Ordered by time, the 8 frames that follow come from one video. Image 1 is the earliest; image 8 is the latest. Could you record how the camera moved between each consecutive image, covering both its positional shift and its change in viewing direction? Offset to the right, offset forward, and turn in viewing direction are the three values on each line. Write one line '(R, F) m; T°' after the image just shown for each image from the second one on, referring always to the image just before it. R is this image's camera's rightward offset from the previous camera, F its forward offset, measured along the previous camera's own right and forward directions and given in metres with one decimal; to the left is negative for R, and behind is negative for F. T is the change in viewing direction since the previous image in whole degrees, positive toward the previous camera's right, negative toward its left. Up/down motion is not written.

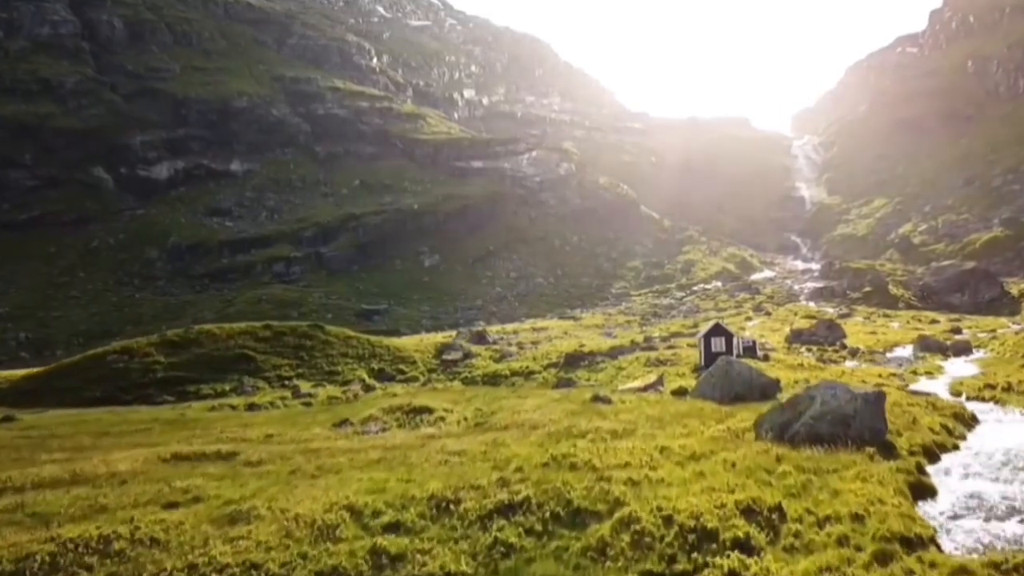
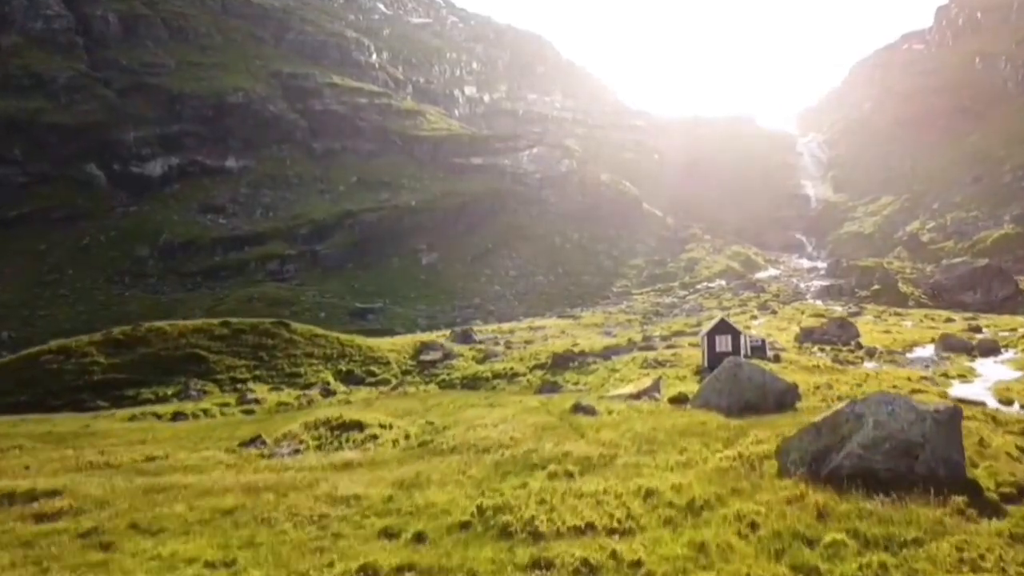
(+1.1, +4.8) m; 0°
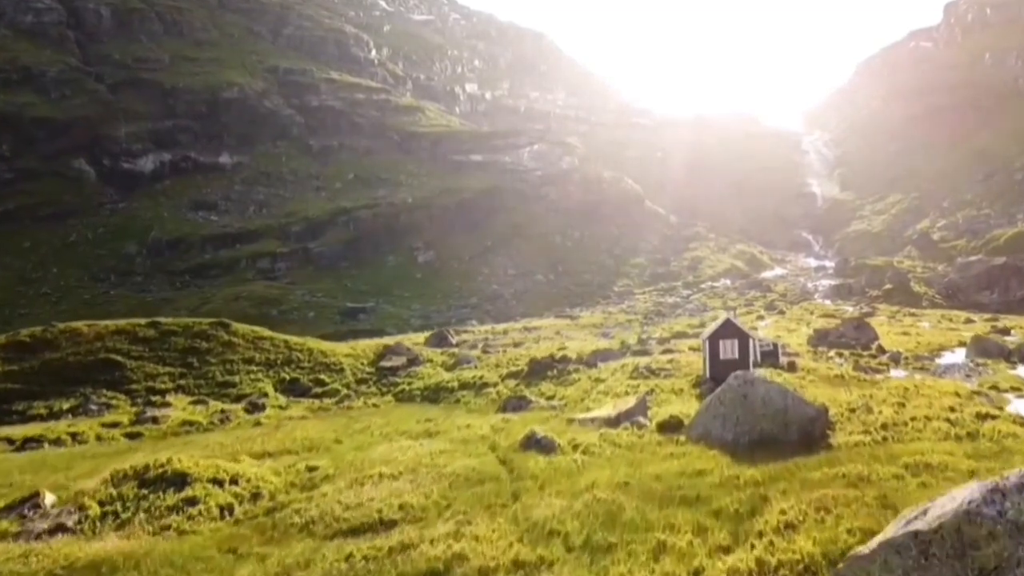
(+1.6, +6.1) m; 0°
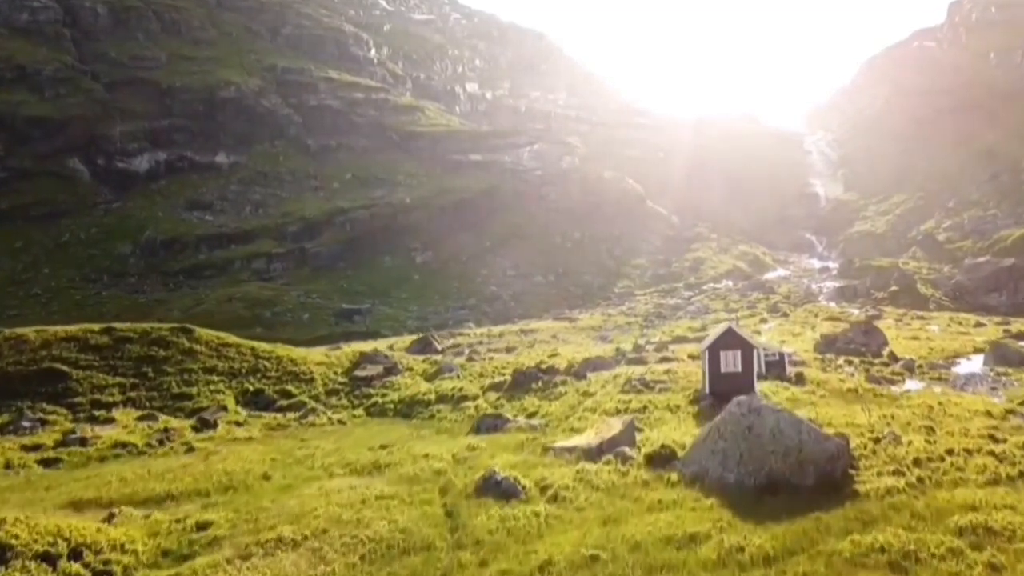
(+0.8, +3.0) m; 0°
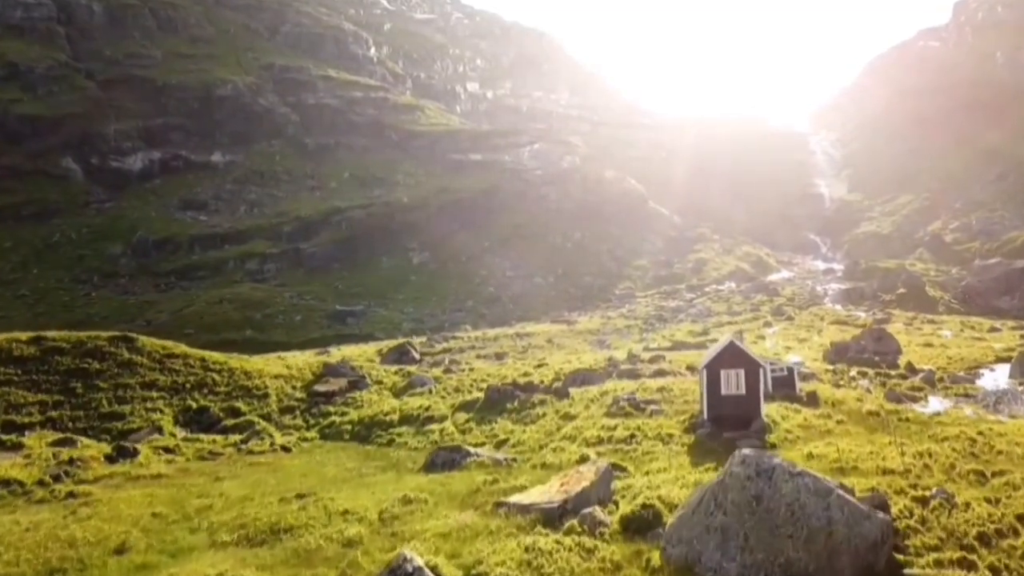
(+1.1, +3.9) m; 0°
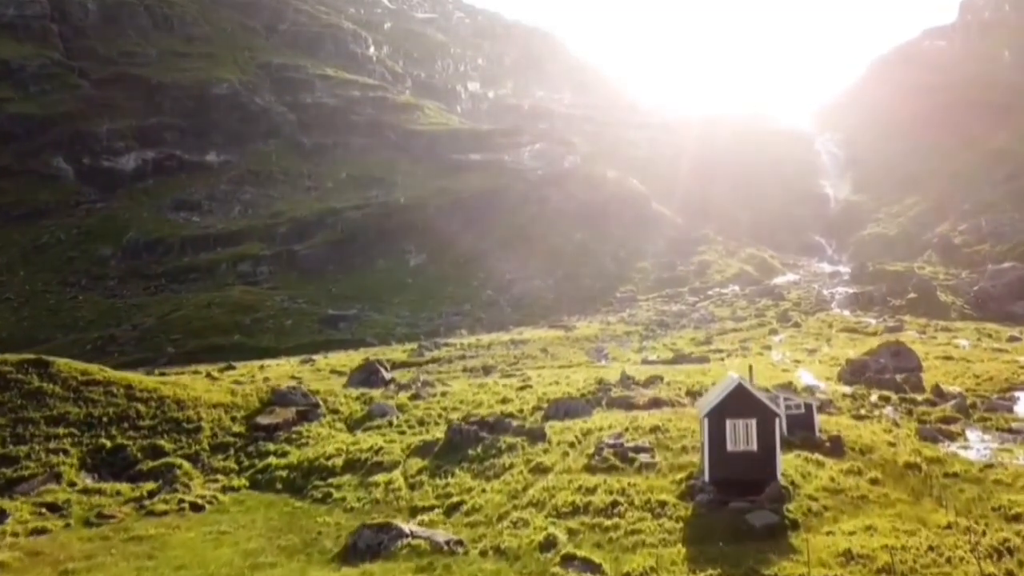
(+1.2, +4.6) m; 0°
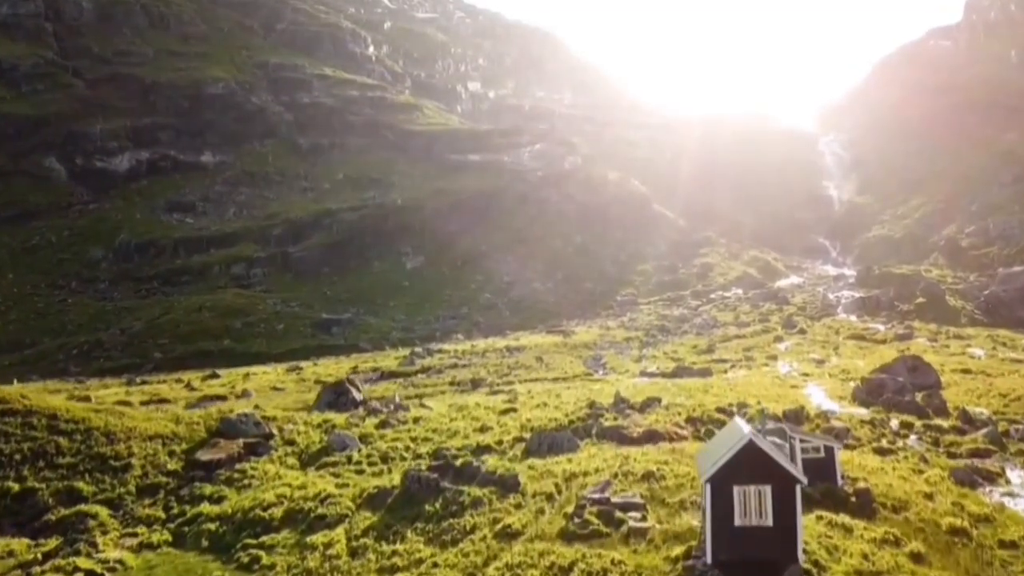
(+0.9, +3.7) m; 0°
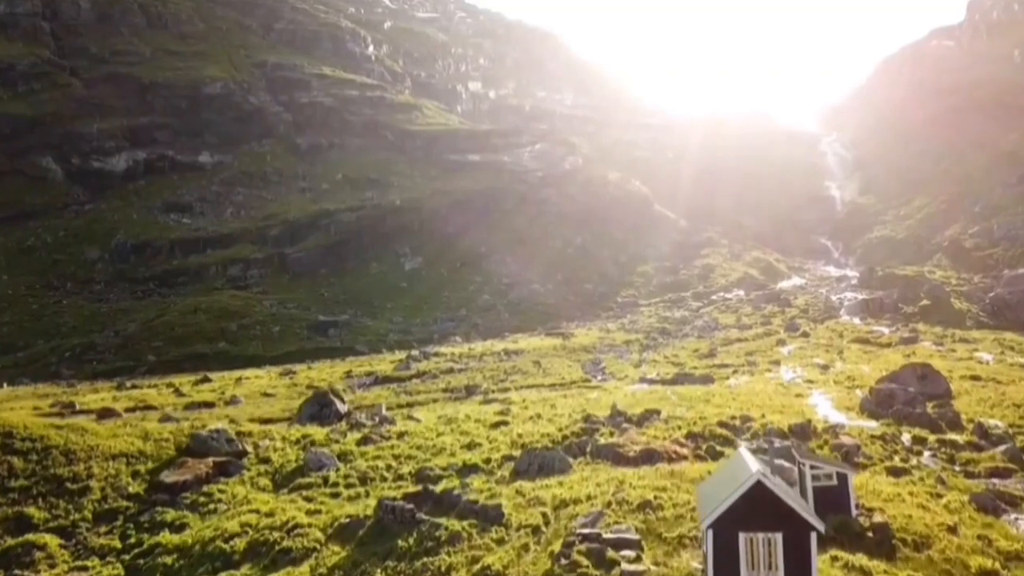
(+0.4, +1.8) m; 0°
